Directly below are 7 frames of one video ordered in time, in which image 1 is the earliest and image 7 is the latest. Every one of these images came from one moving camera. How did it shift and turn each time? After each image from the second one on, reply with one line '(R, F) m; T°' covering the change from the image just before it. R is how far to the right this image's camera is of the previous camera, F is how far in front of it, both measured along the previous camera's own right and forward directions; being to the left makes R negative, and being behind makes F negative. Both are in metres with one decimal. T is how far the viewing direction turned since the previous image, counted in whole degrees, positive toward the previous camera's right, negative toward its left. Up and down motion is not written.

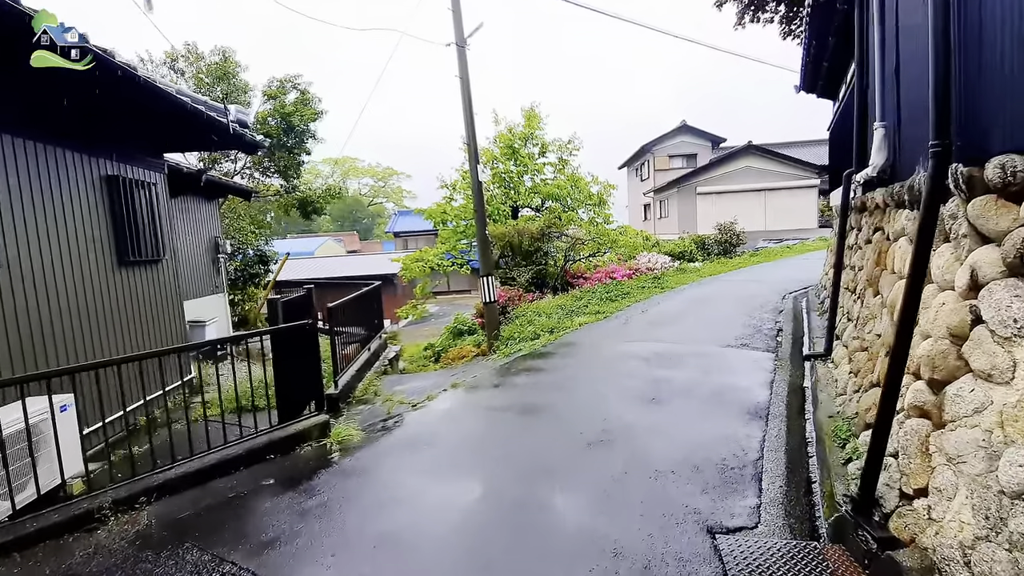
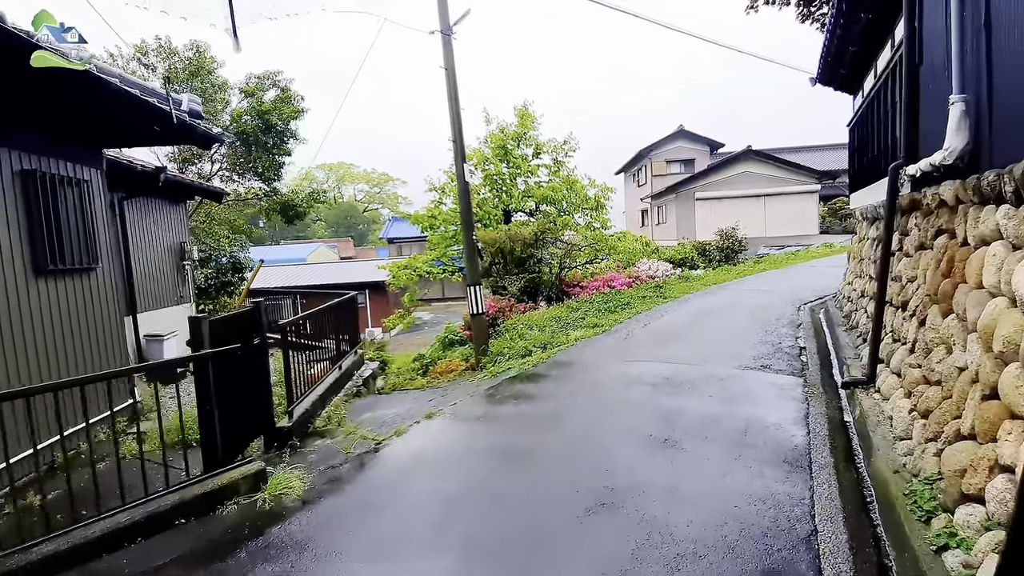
(+0.1, +0.8) m; 0°
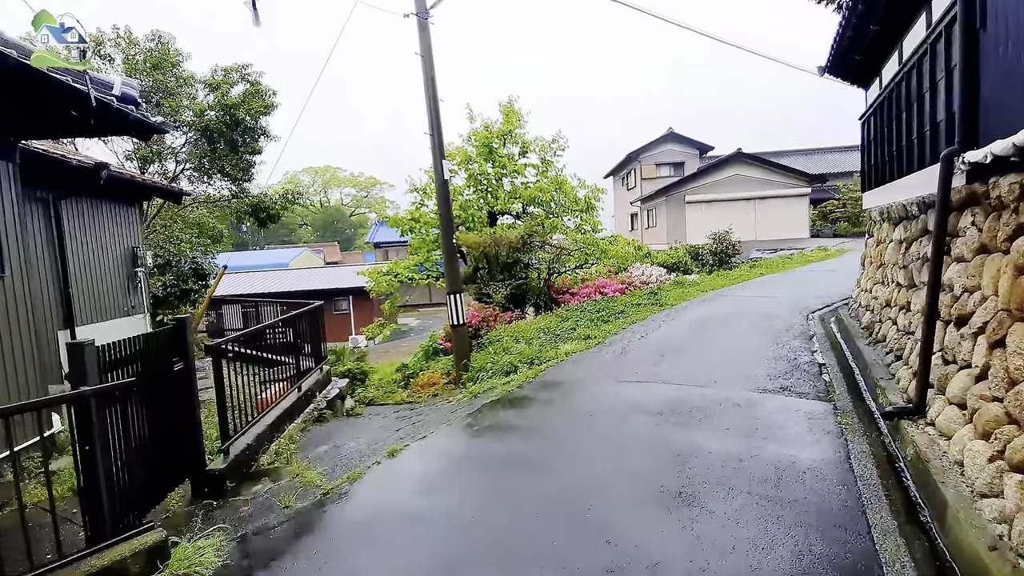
(+0.1, +0.7) m; +1°
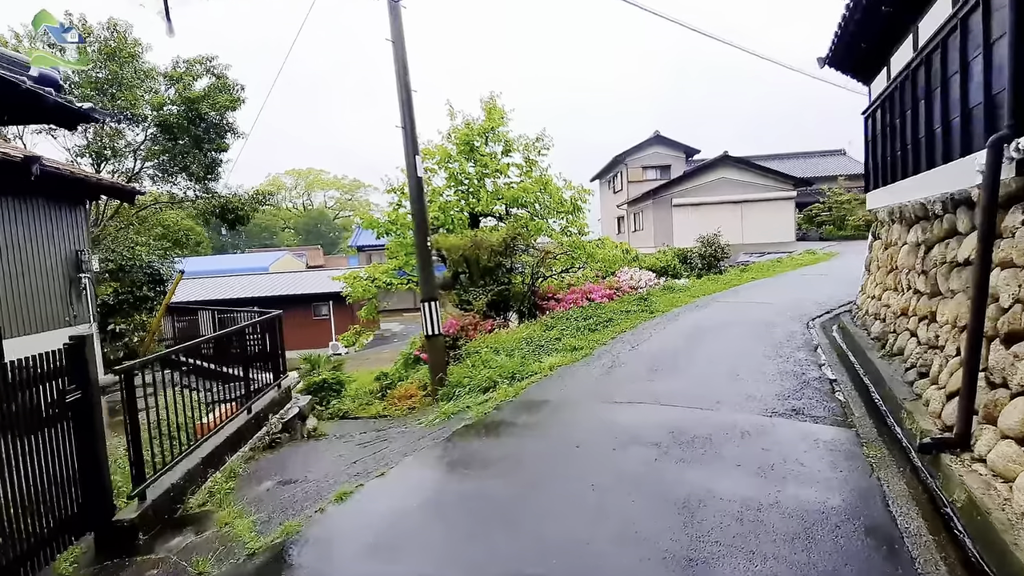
(+0.1, +0.6) m; +2°
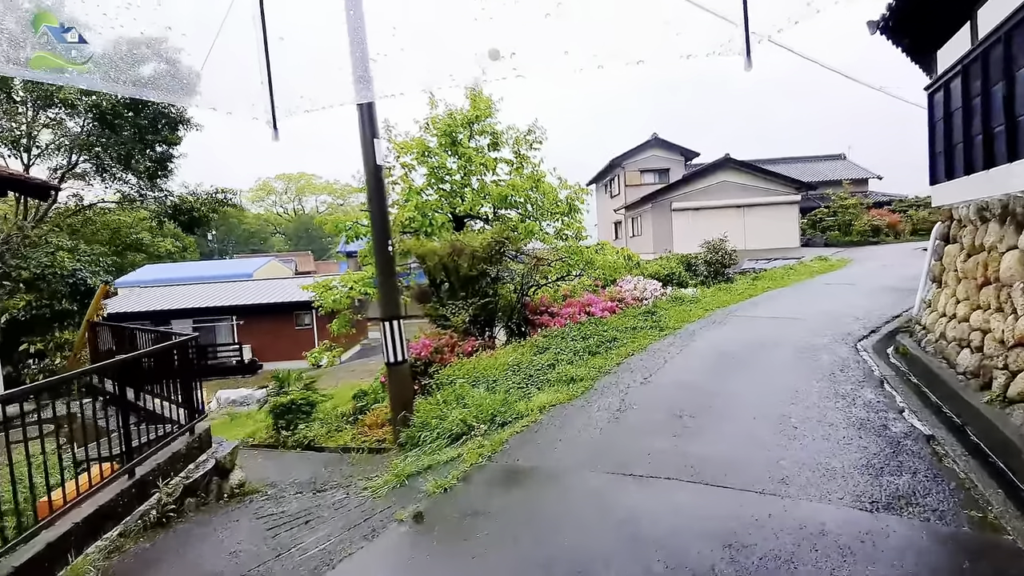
(+0.1, +1.3) m; 0°
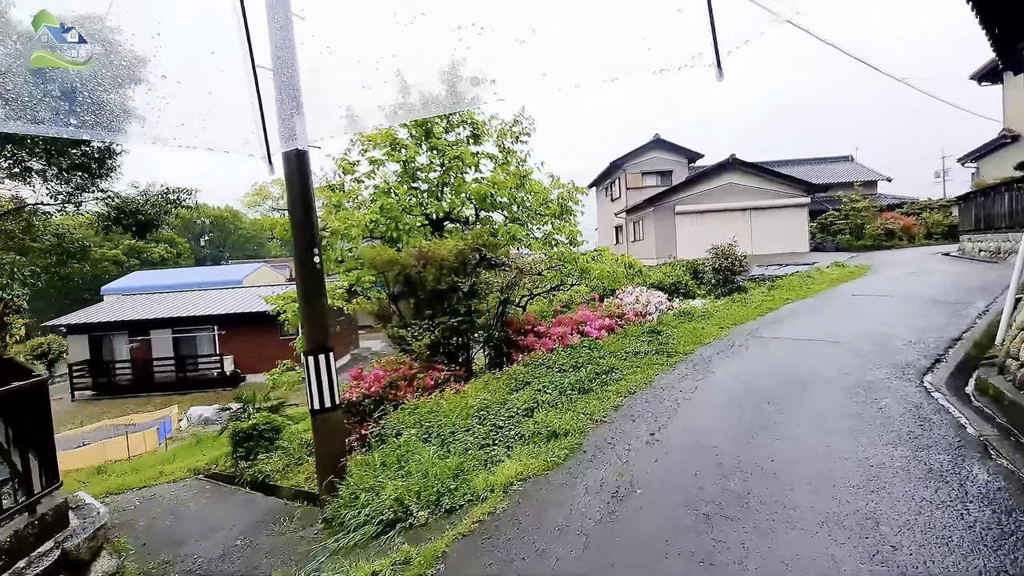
(+0.3, +1.2) m; 0°
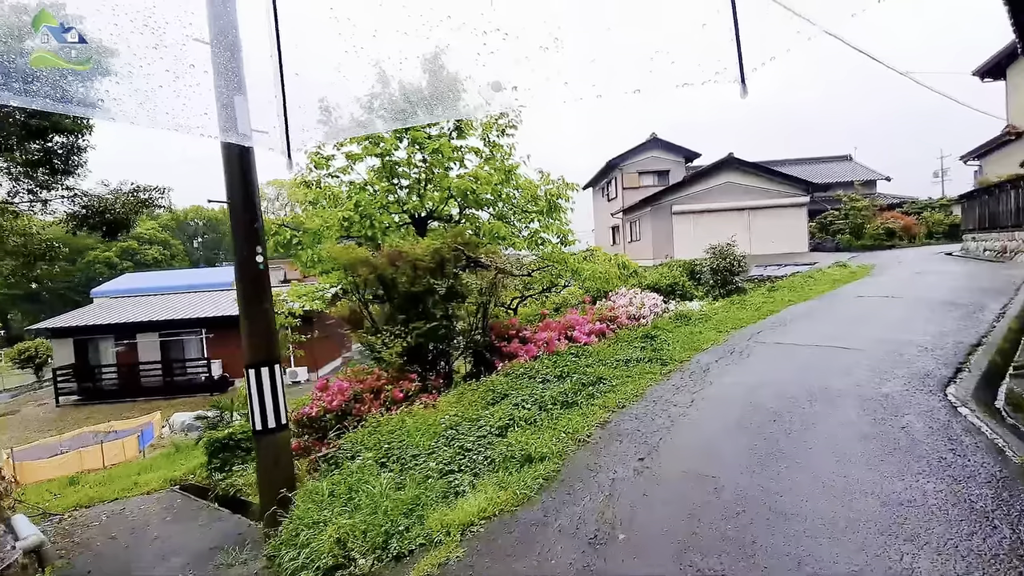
(+0.2, +0.5) m; 0°
